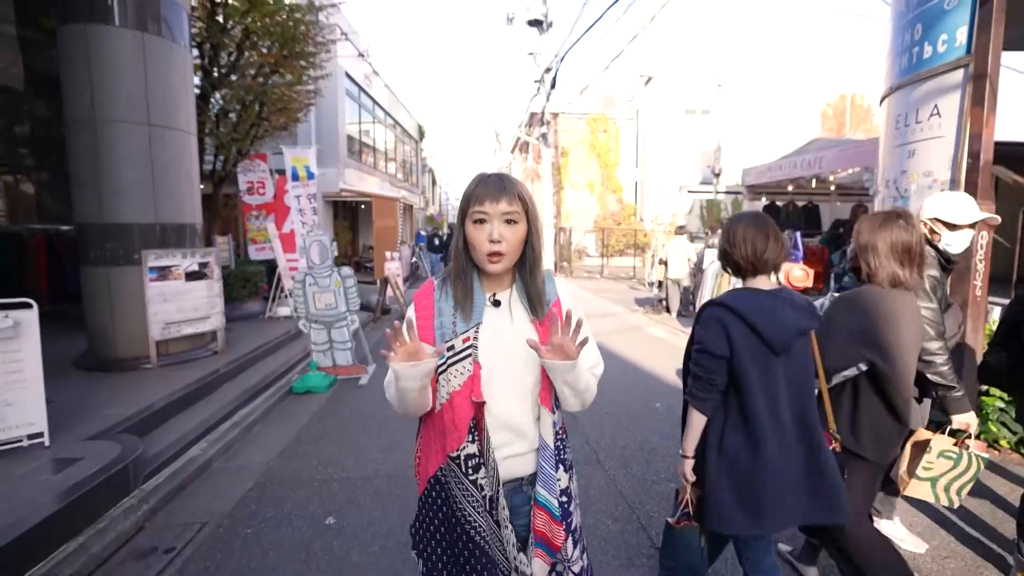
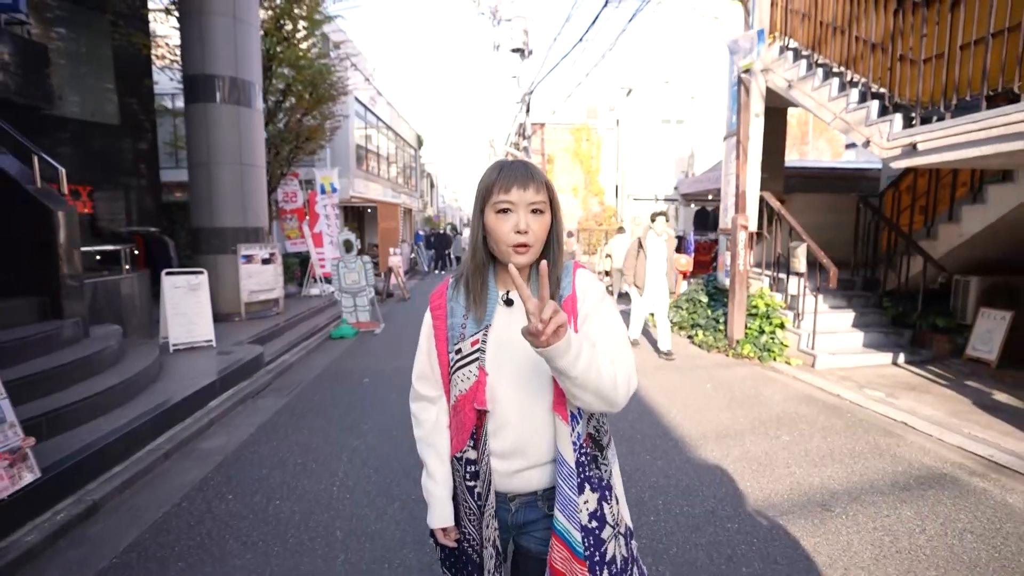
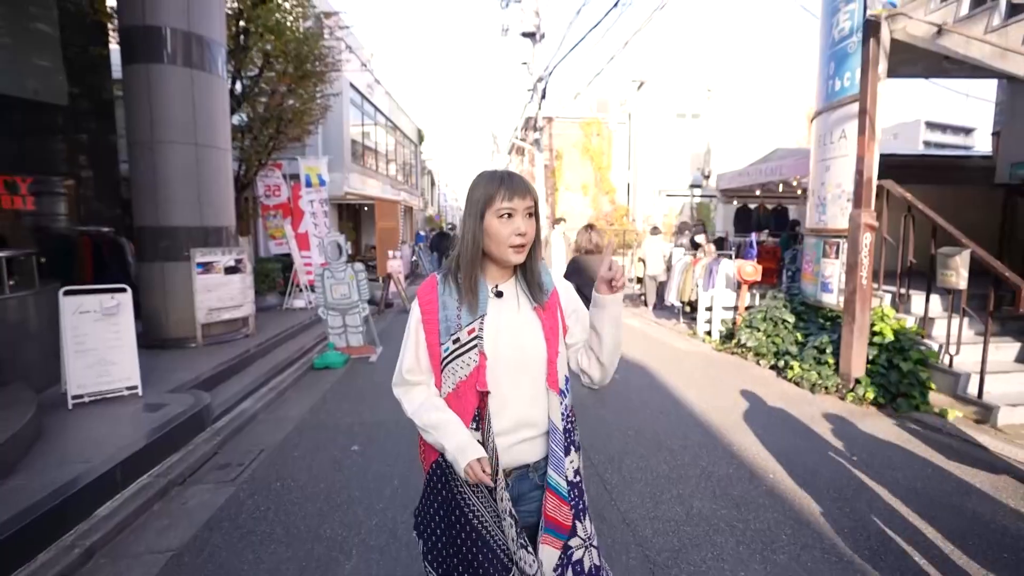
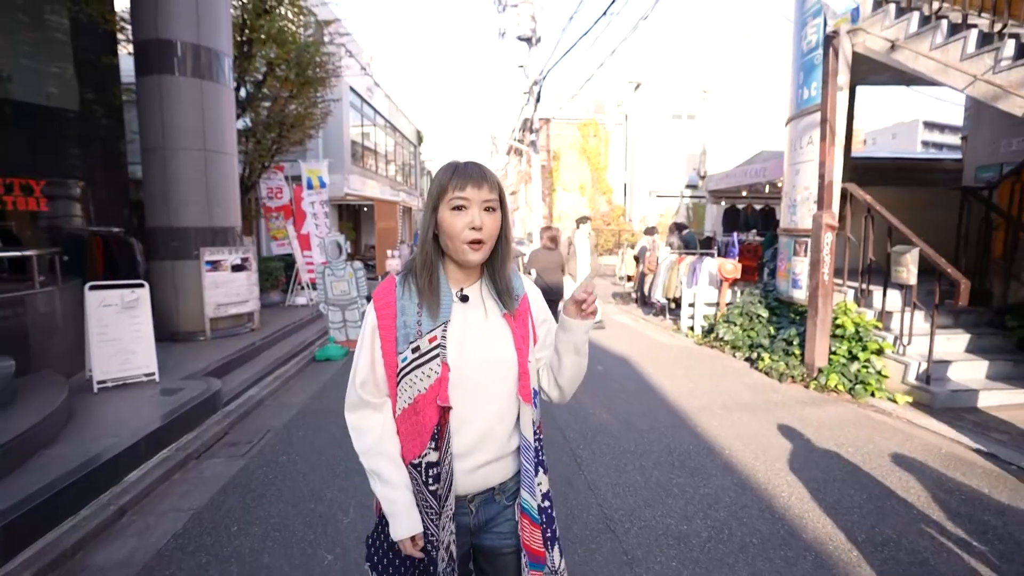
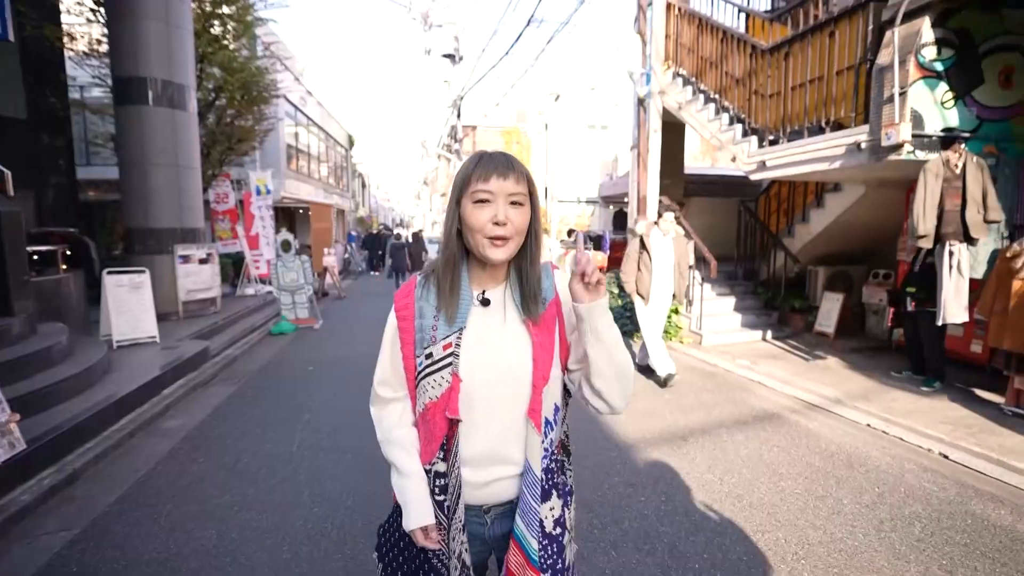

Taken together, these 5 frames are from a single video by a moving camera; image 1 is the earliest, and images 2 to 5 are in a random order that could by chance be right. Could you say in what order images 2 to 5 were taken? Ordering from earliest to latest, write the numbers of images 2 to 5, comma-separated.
3, 4, 2, 5
